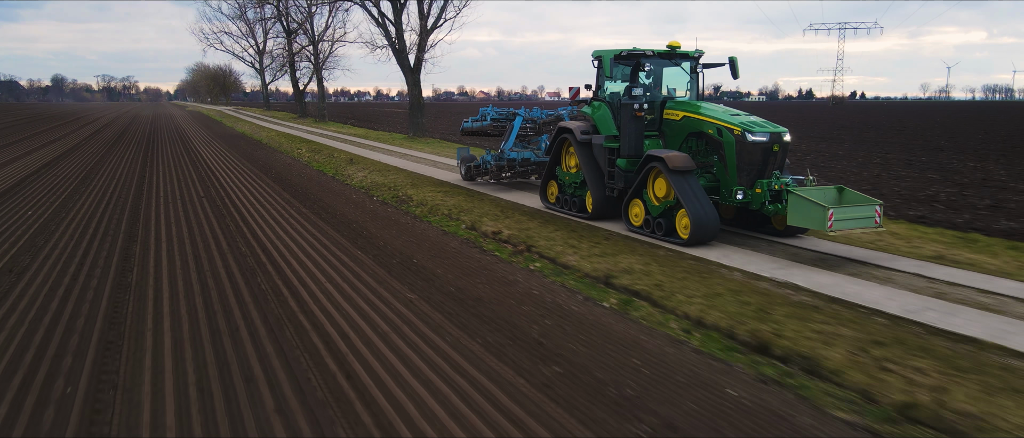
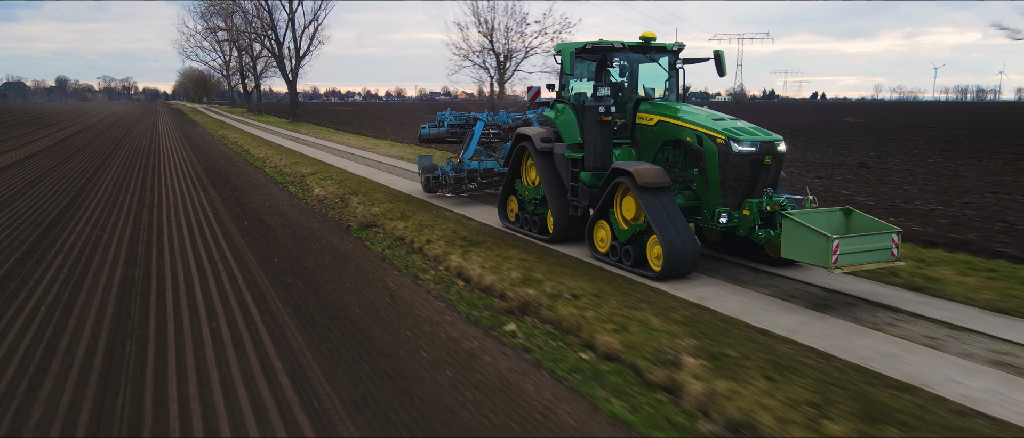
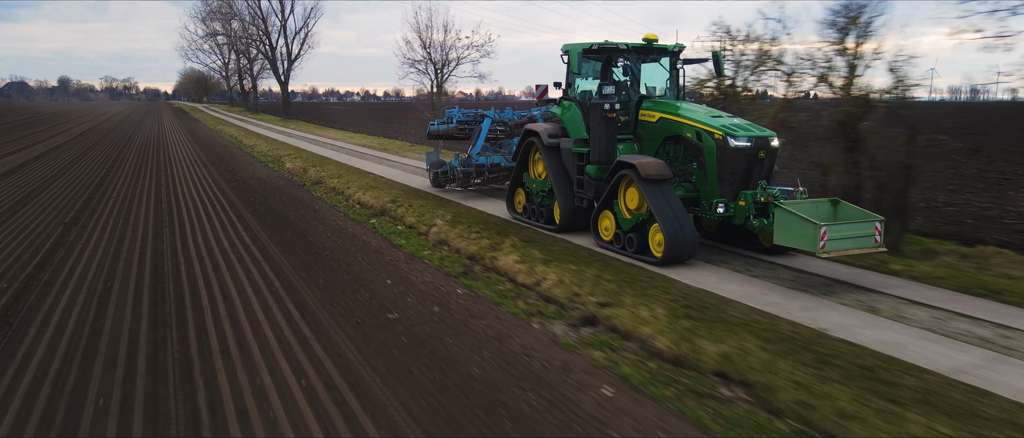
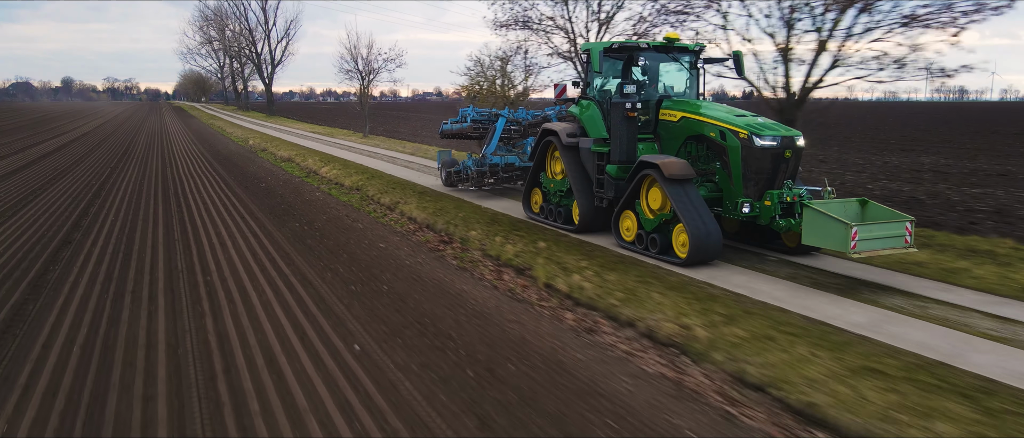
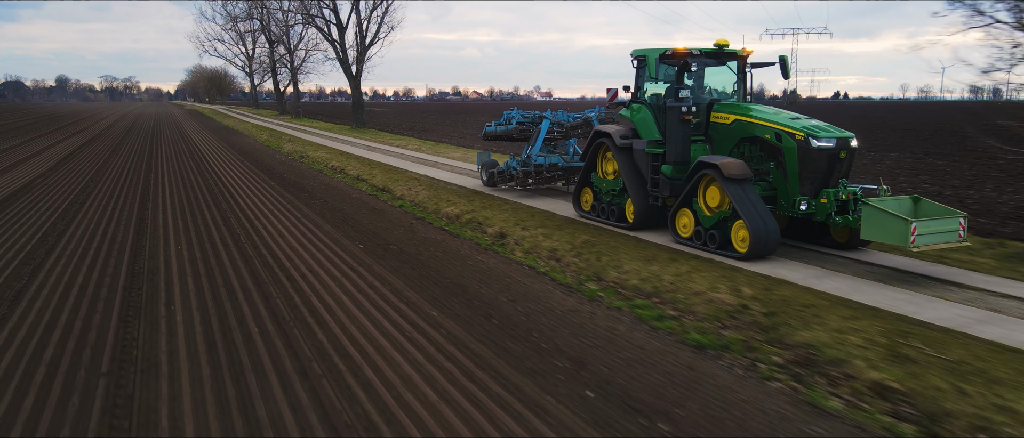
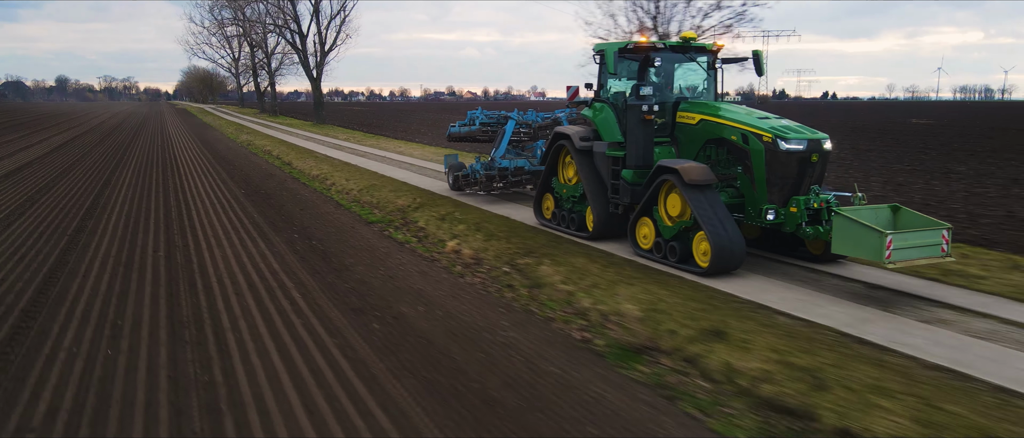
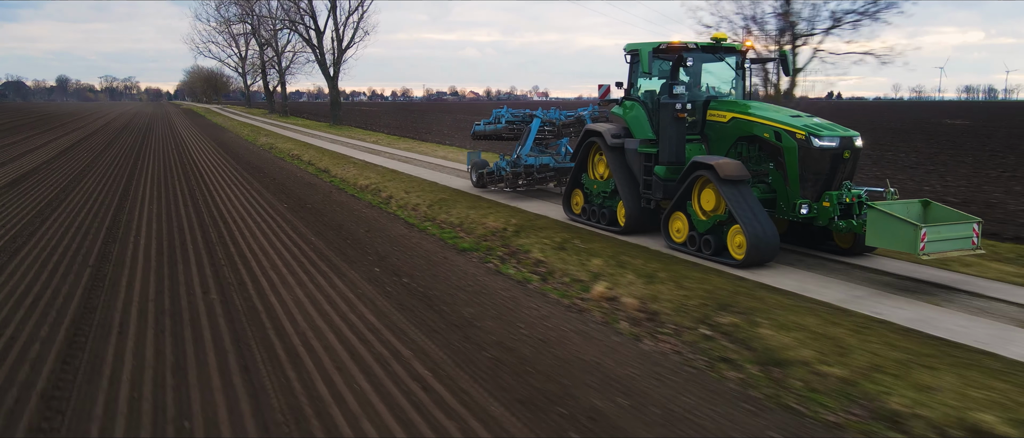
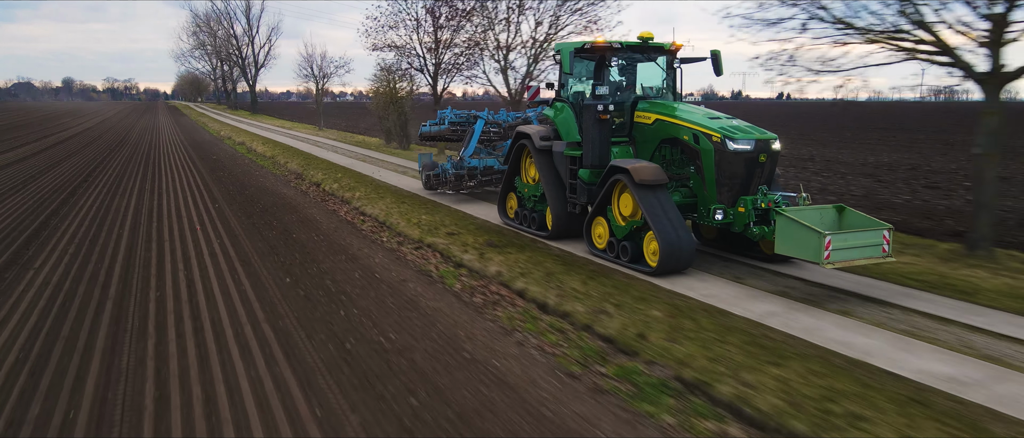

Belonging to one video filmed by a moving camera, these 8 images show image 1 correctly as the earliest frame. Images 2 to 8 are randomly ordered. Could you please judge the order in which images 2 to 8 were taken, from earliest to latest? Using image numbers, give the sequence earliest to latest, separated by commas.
5, 7, 6, 2, 3, 4, 8
